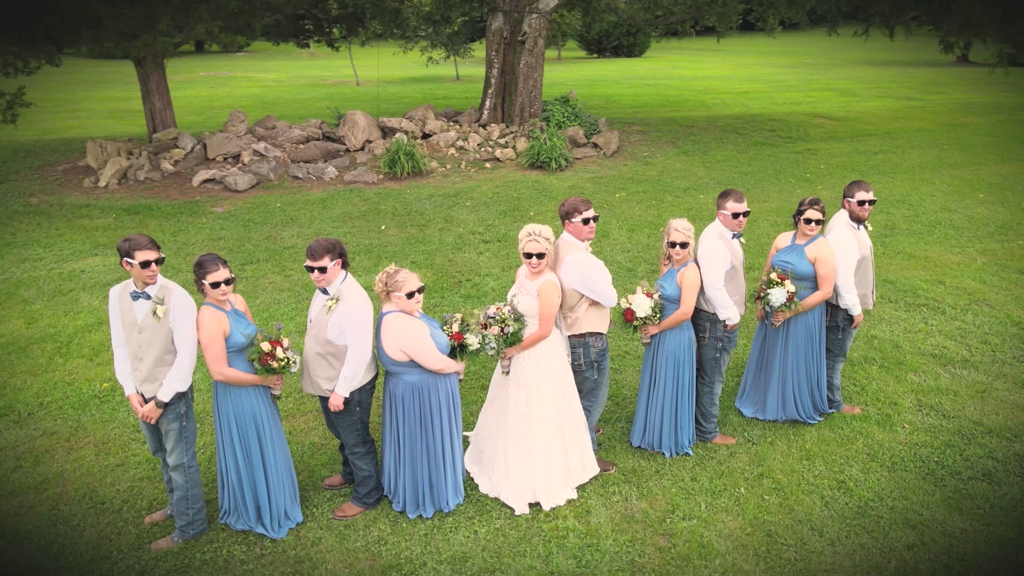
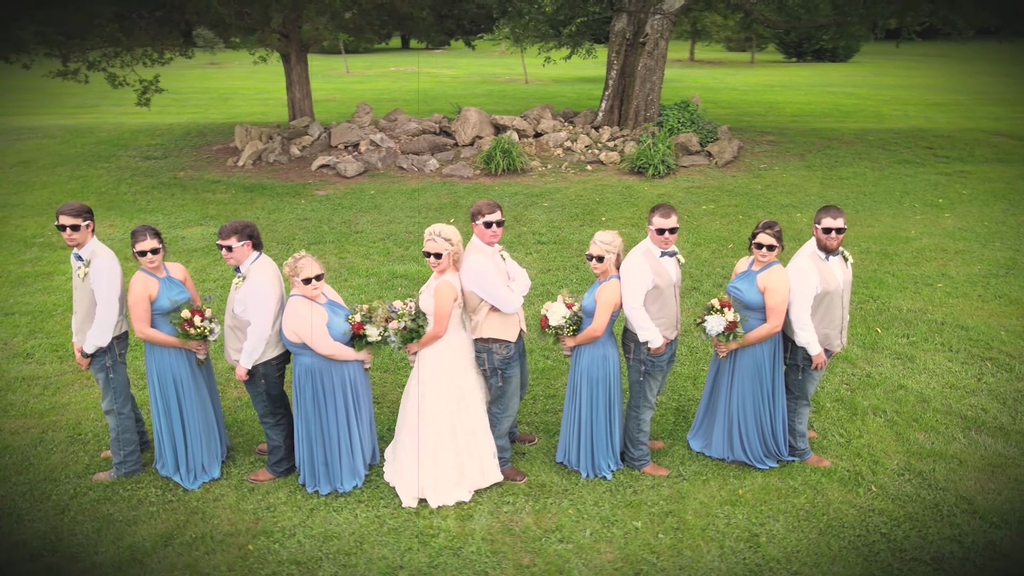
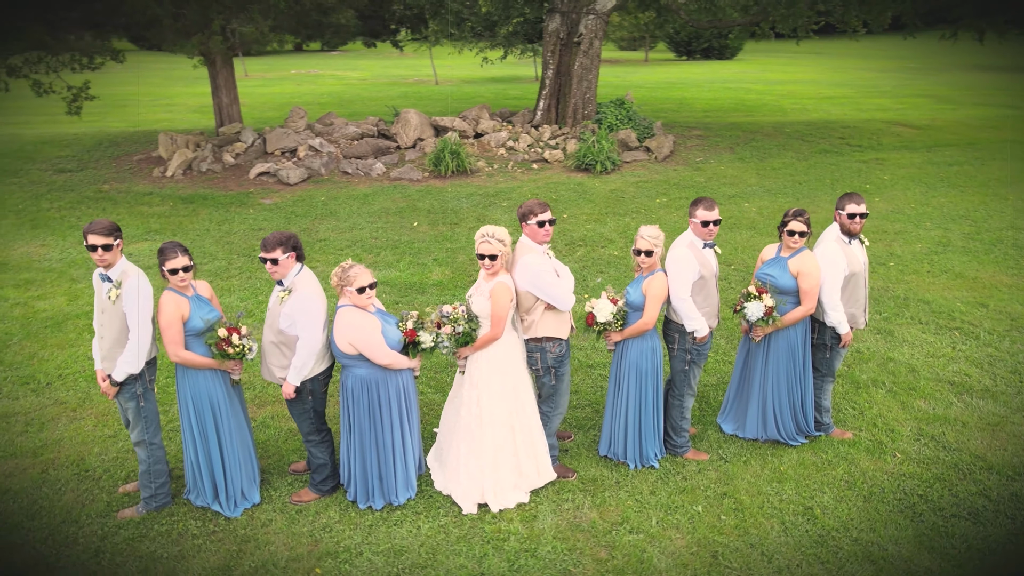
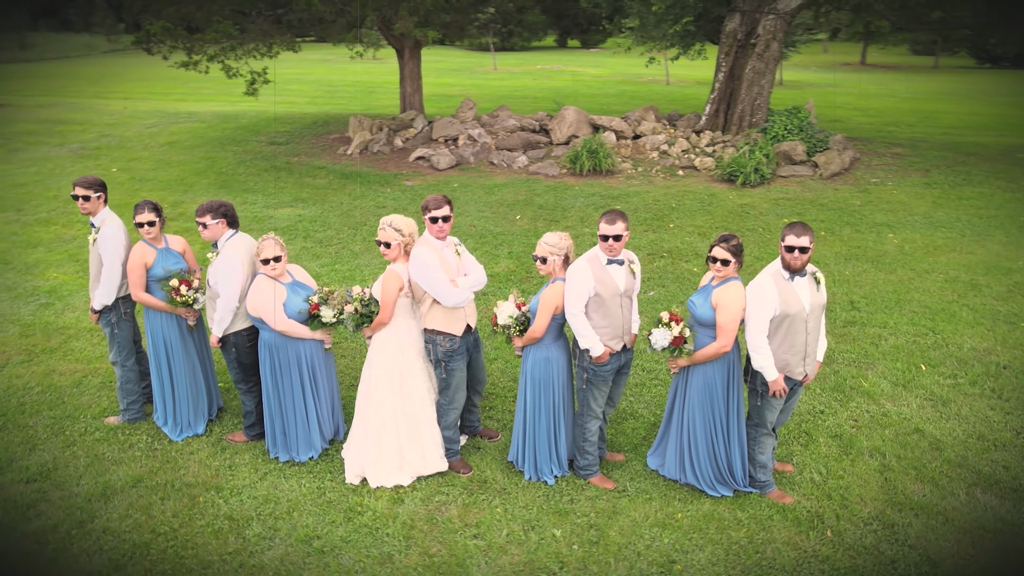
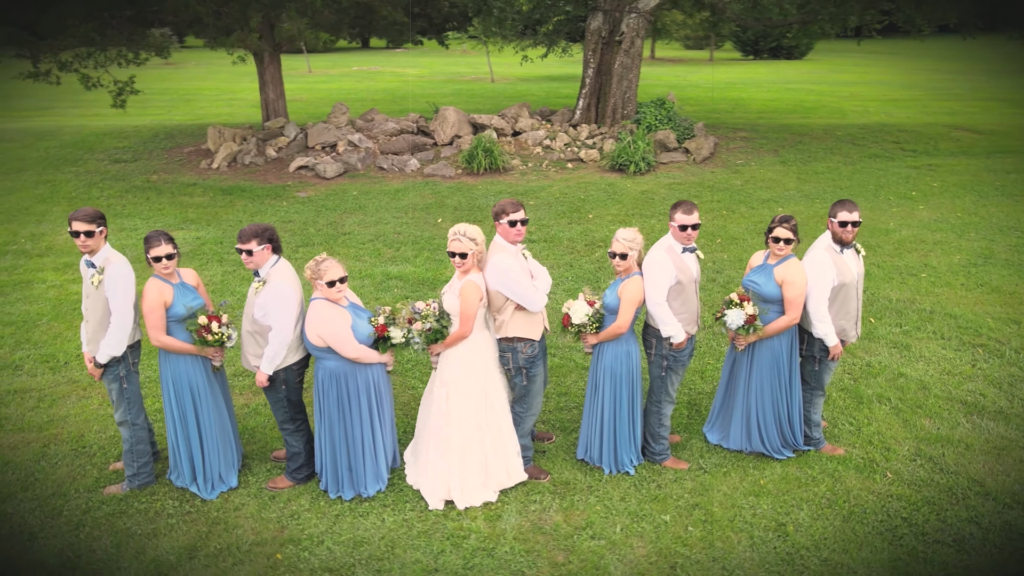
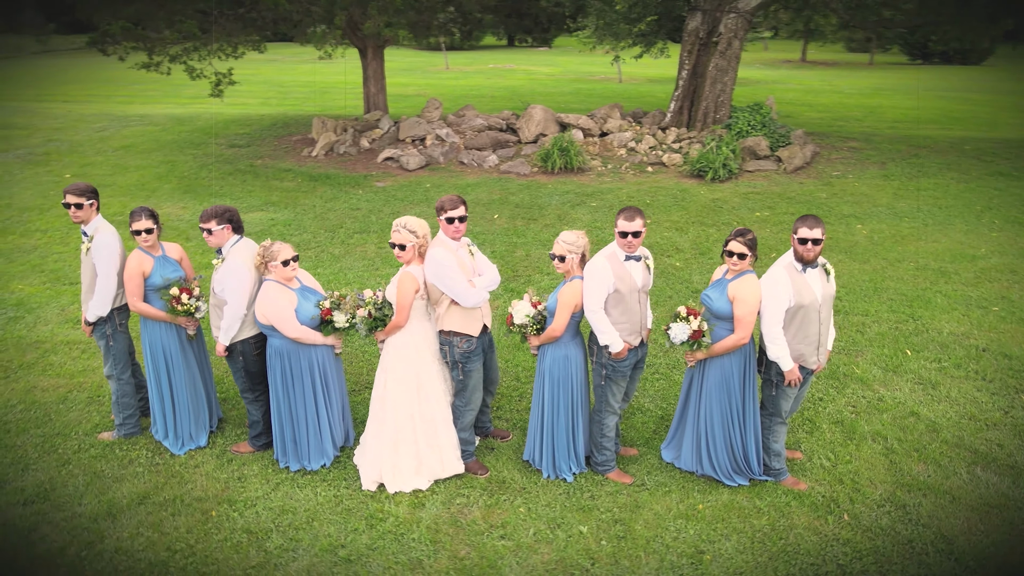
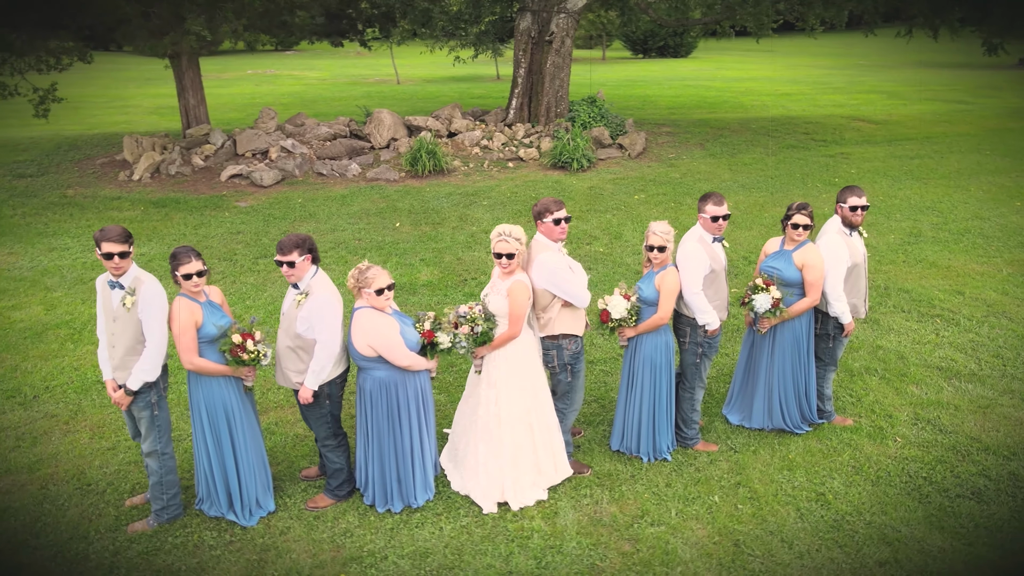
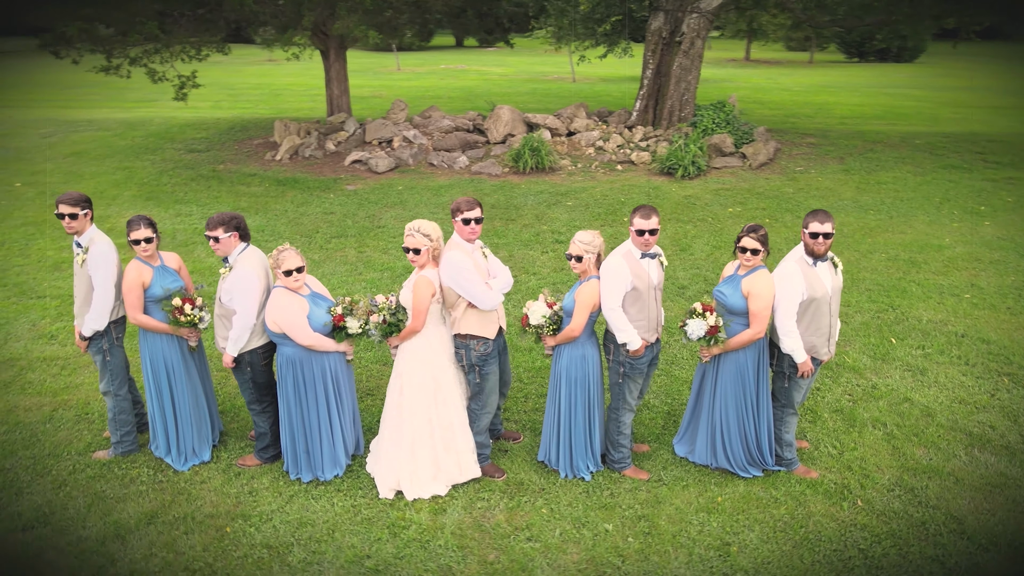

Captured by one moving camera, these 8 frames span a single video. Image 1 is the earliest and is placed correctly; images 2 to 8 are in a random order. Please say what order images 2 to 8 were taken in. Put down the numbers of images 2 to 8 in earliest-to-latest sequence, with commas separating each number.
7, 3, 5, 2, 8, 6, 4
